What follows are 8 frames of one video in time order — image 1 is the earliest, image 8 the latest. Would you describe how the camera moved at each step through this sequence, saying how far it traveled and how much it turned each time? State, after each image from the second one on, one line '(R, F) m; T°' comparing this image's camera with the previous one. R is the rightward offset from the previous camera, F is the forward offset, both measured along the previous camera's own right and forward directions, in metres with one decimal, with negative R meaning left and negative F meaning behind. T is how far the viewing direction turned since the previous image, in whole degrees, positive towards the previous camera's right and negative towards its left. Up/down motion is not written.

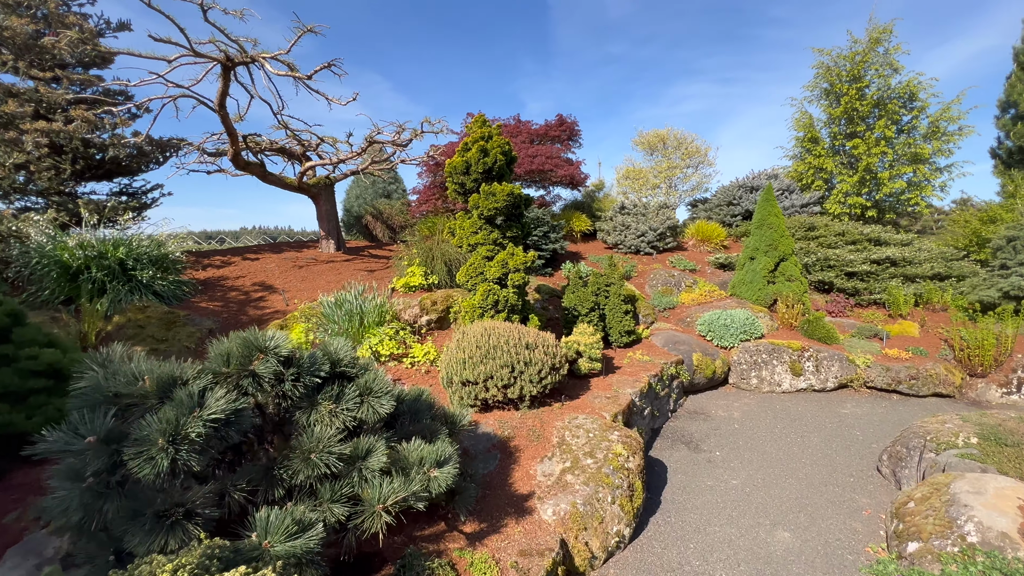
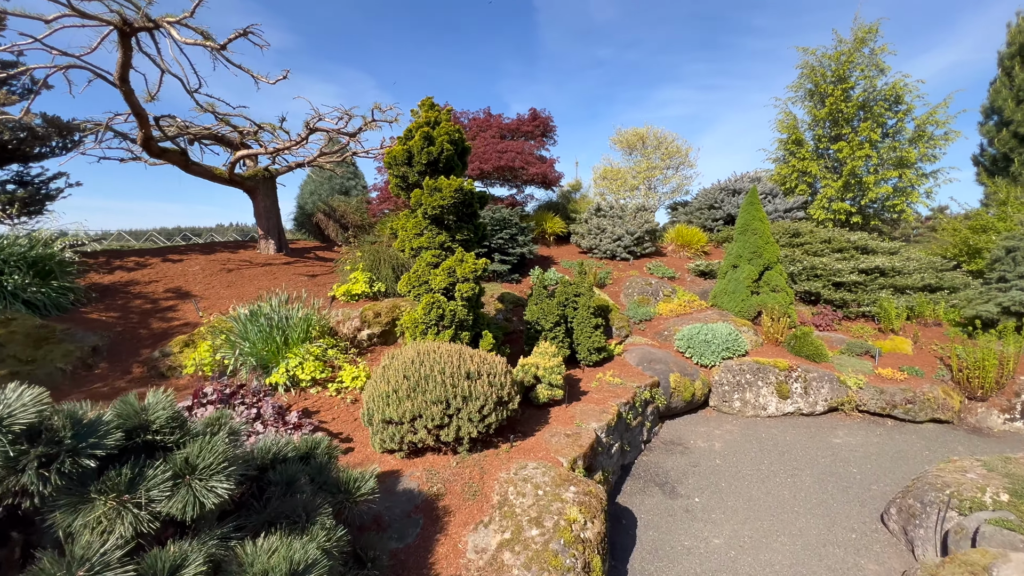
(+0.5, +1.0) m; +2°
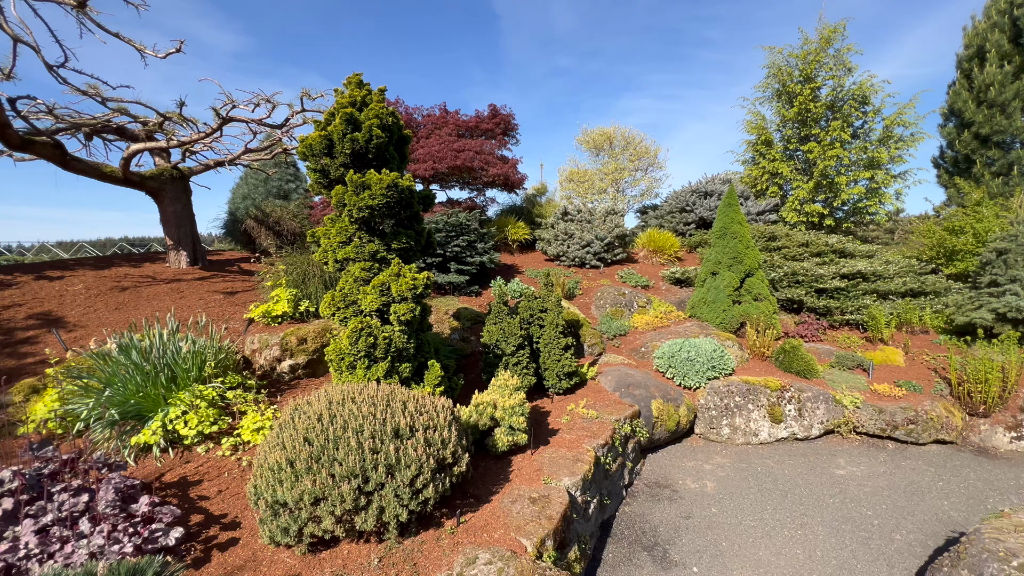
(+0.2, +1.1) m; +4°
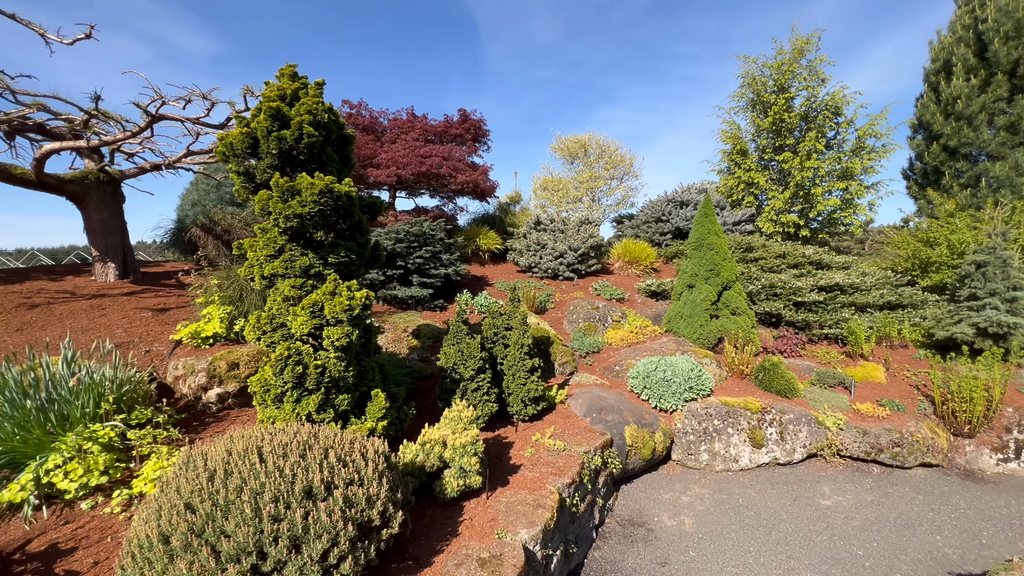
(+0.3, +0.5) m; +3°
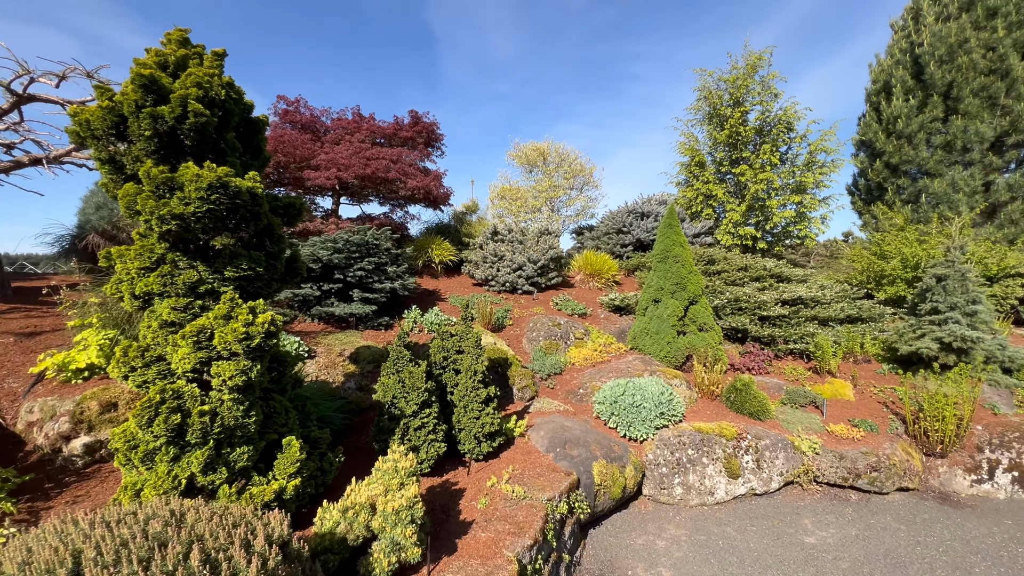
(+0.1, +0.7) m; +6°
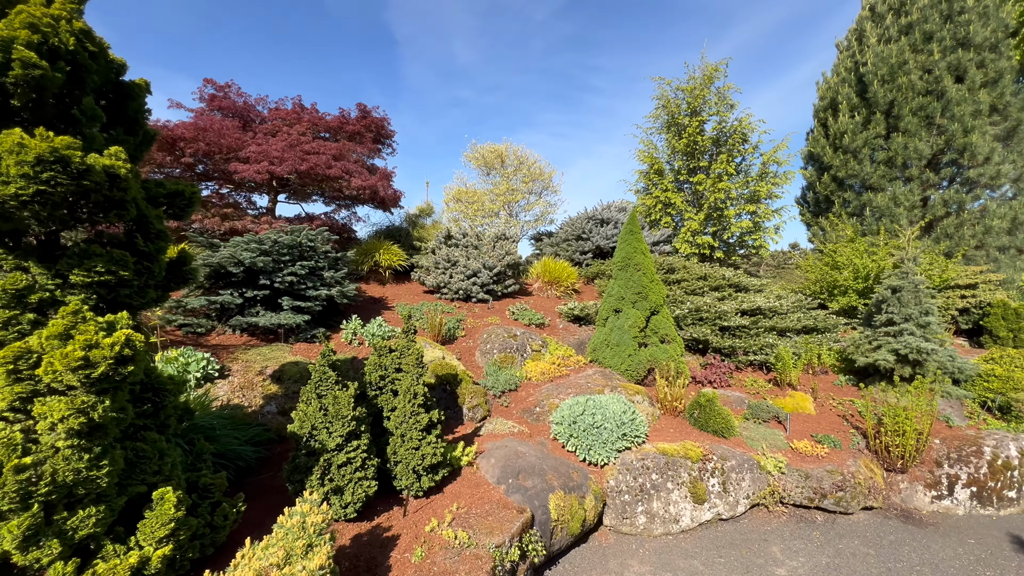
(+0.2, +0.6) m; +5°
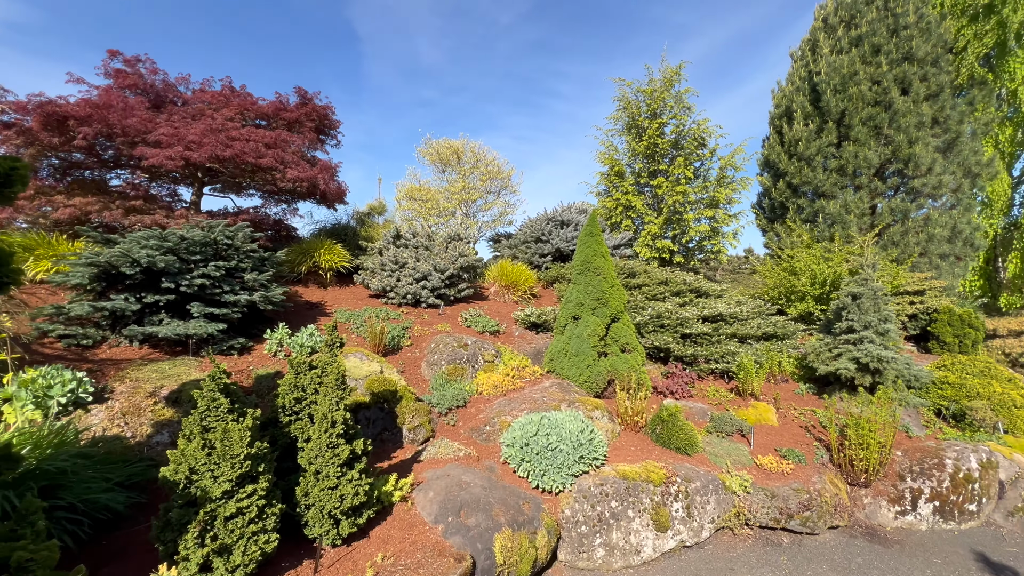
(+0.3, +0.6) m; +5°
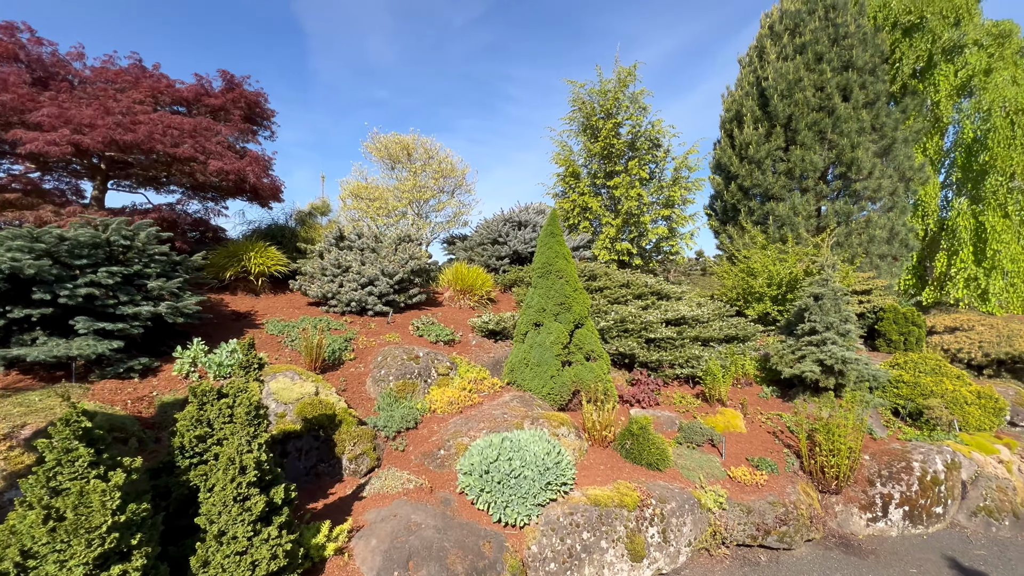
(0.0, +0.5) m; +6°
